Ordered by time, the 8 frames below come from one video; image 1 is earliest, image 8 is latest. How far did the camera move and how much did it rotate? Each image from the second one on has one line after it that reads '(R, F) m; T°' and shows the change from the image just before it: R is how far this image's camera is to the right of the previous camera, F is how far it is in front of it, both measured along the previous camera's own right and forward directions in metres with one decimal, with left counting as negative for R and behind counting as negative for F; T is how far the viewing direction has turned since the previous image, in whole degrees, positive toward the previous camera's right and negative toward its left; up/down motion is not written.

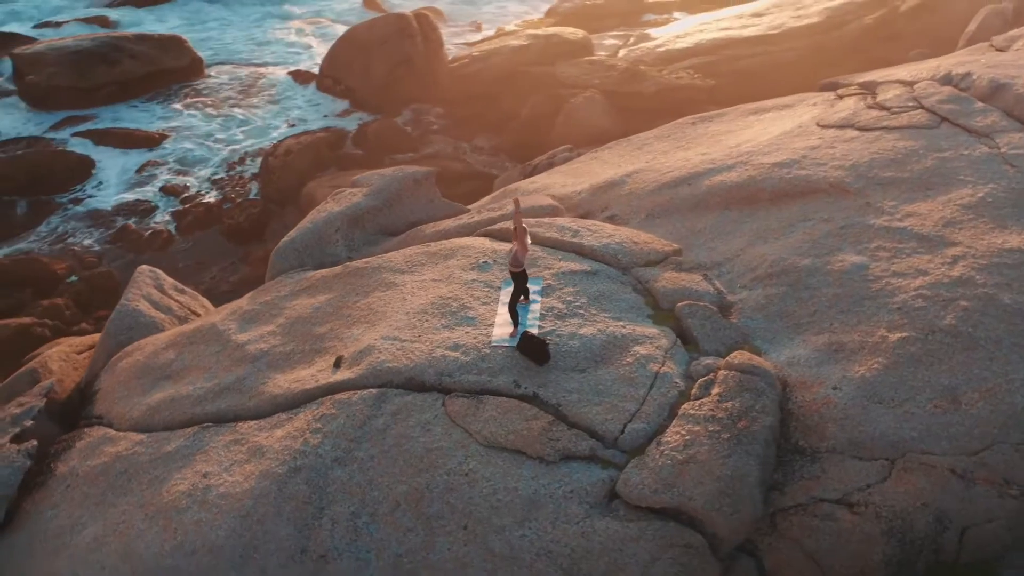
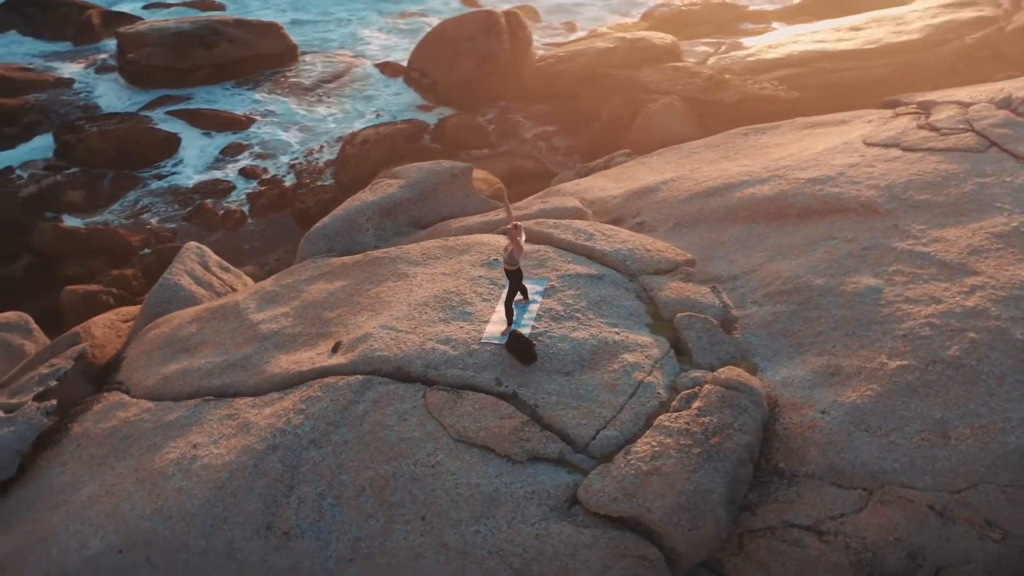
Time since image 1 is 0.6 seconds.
(+0.6, 0.0) m; -6°
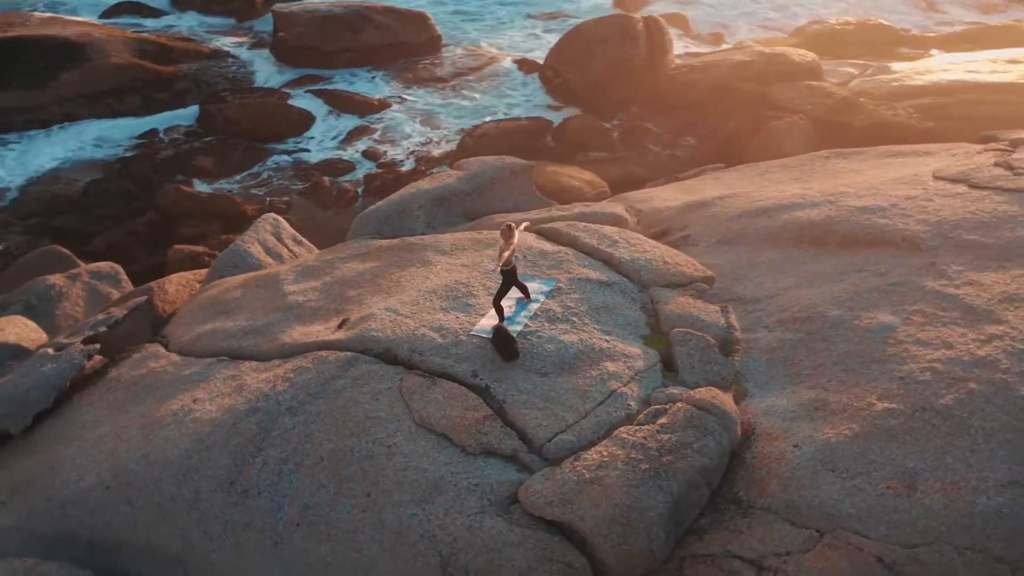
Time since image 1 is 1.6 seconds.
(+0.8, 0.0) m; -9°
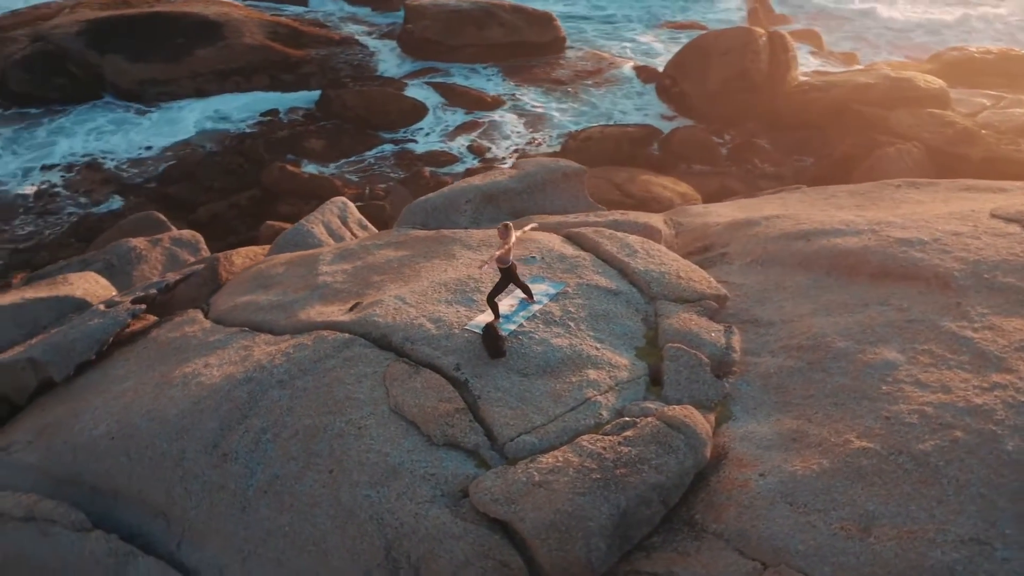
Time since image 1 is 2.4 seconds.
(+0.7, 0.0) m; -8°
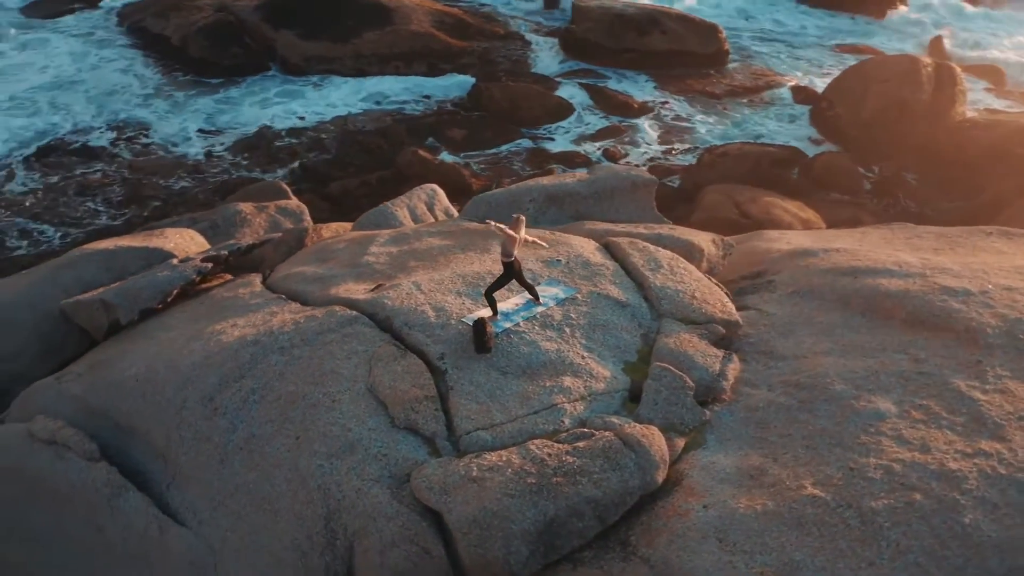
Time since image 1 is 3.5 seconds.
(+0.9, +0.1) m; -11°
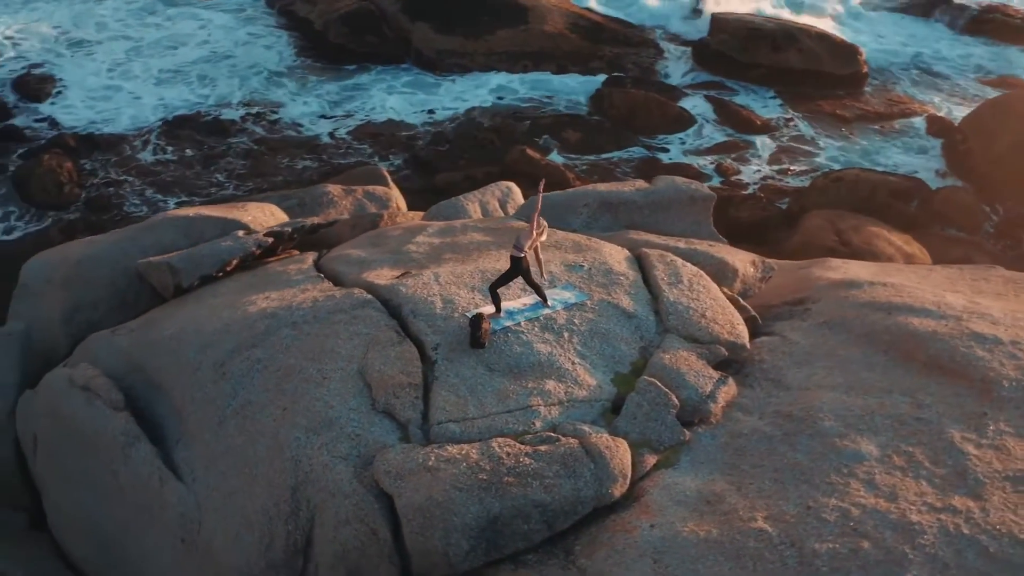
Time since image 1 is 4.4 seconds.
(+0.7, 0.0) m; -9°
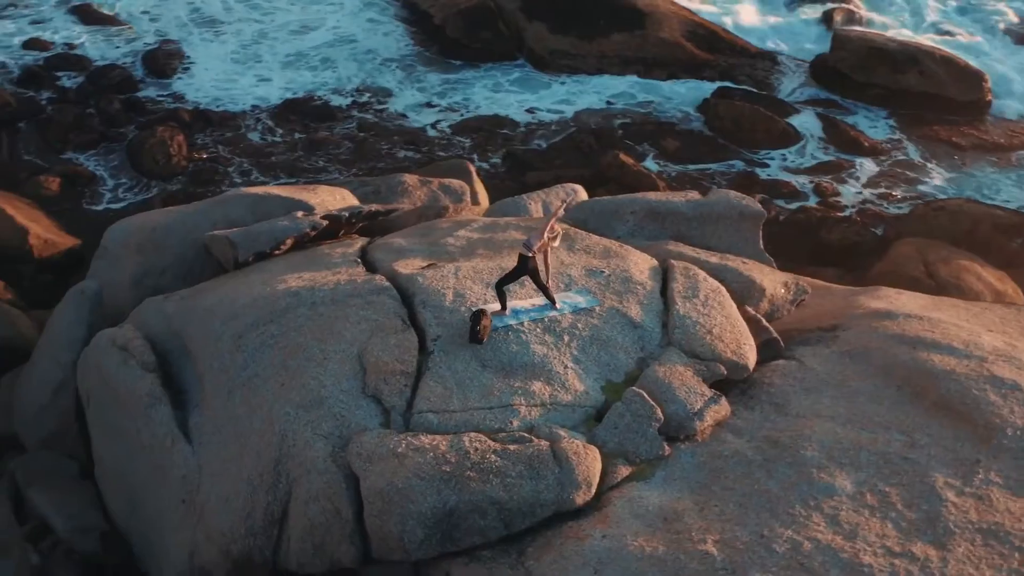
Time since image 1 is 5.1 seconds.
(+0.6, 0.0) m; -7°
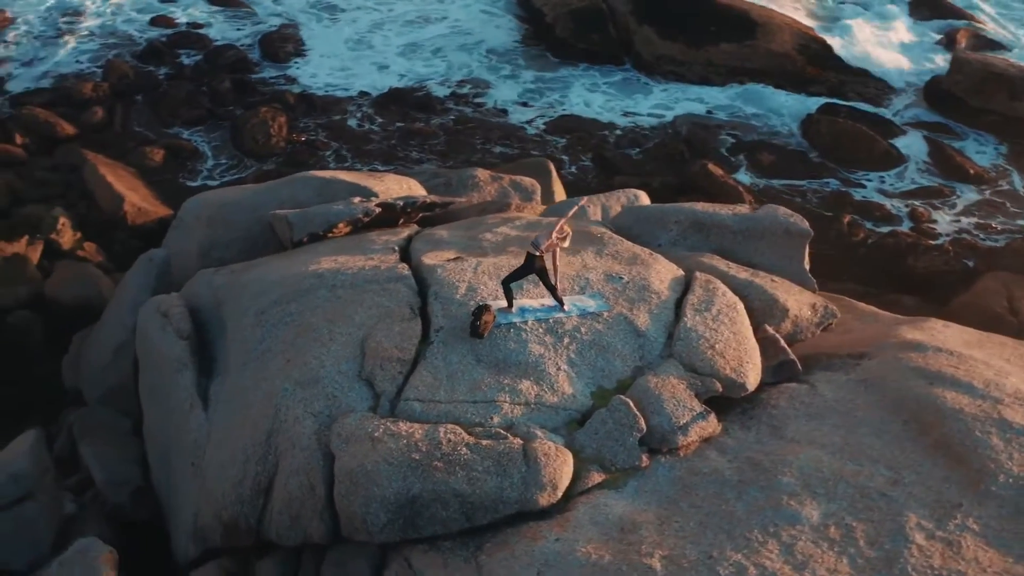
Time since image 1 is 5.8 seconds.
(+0.6, 0.0) m; -7°
